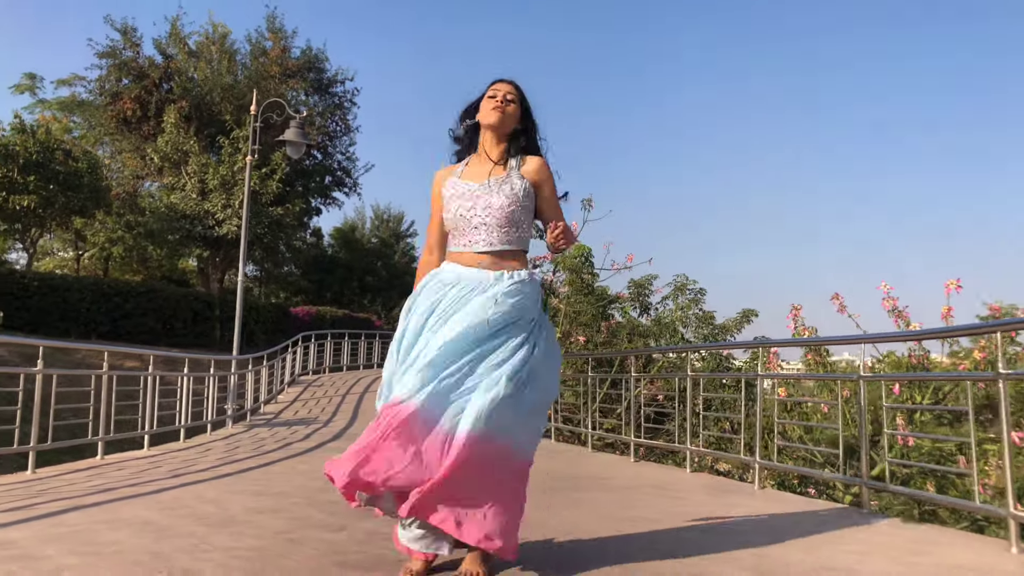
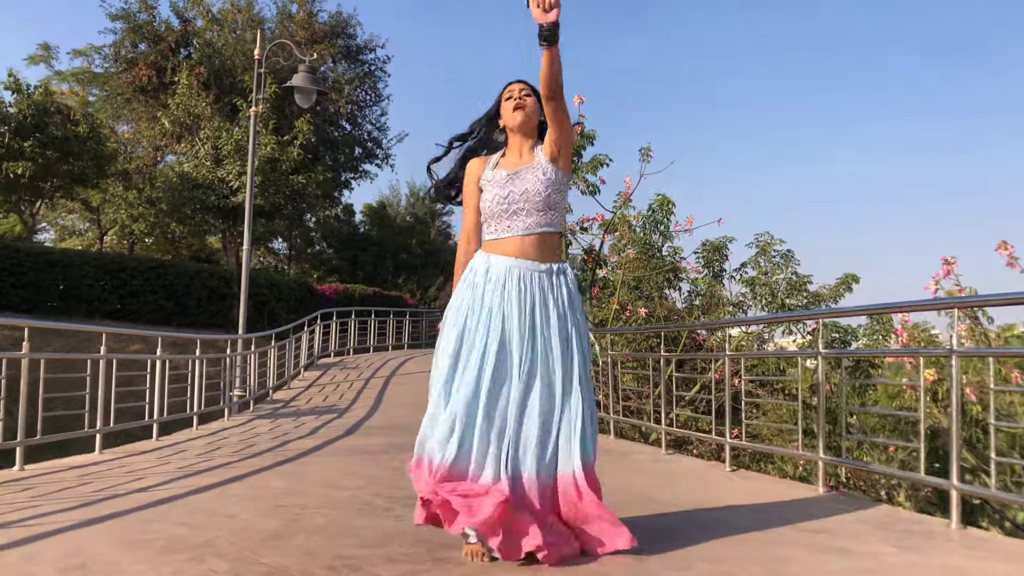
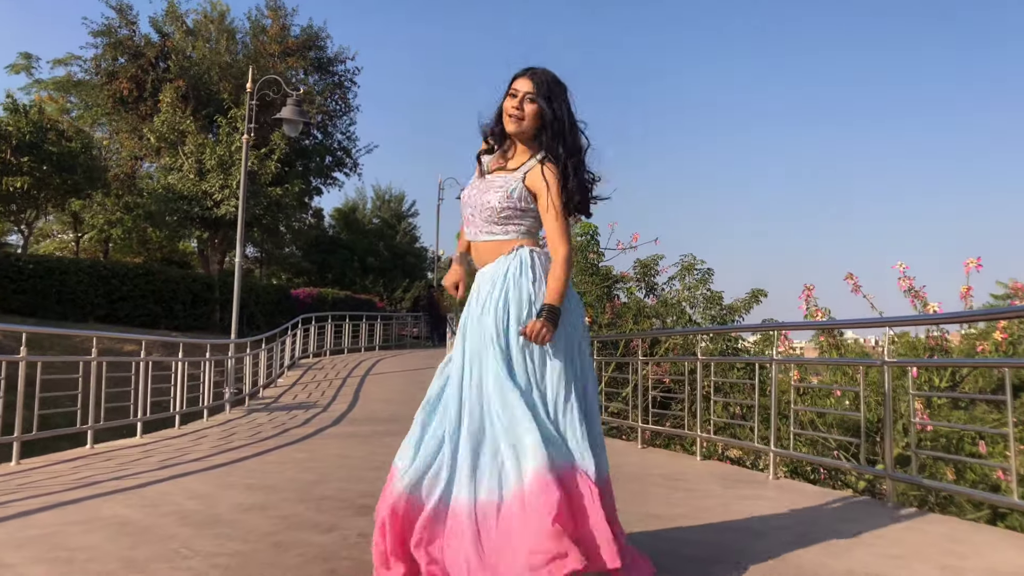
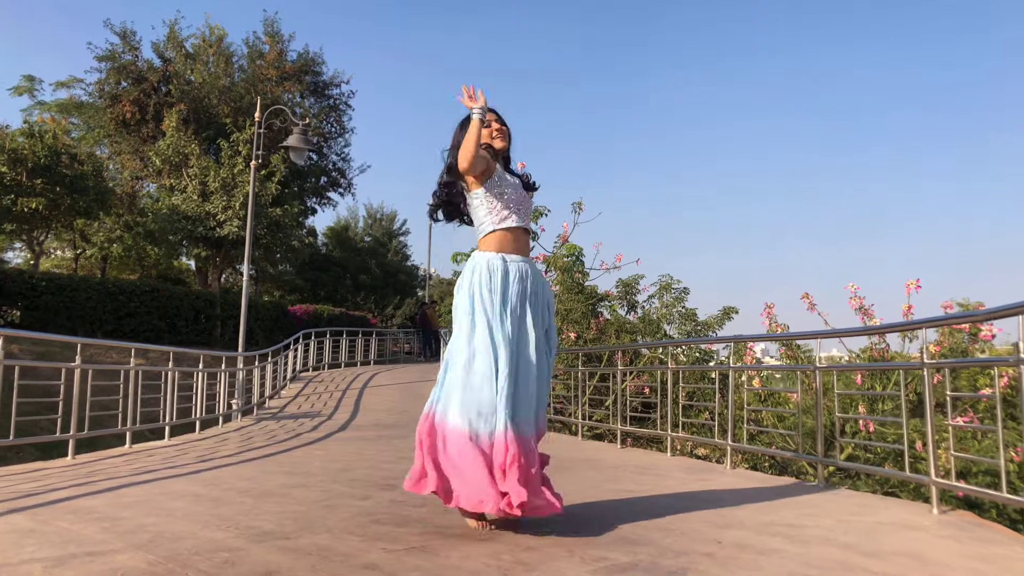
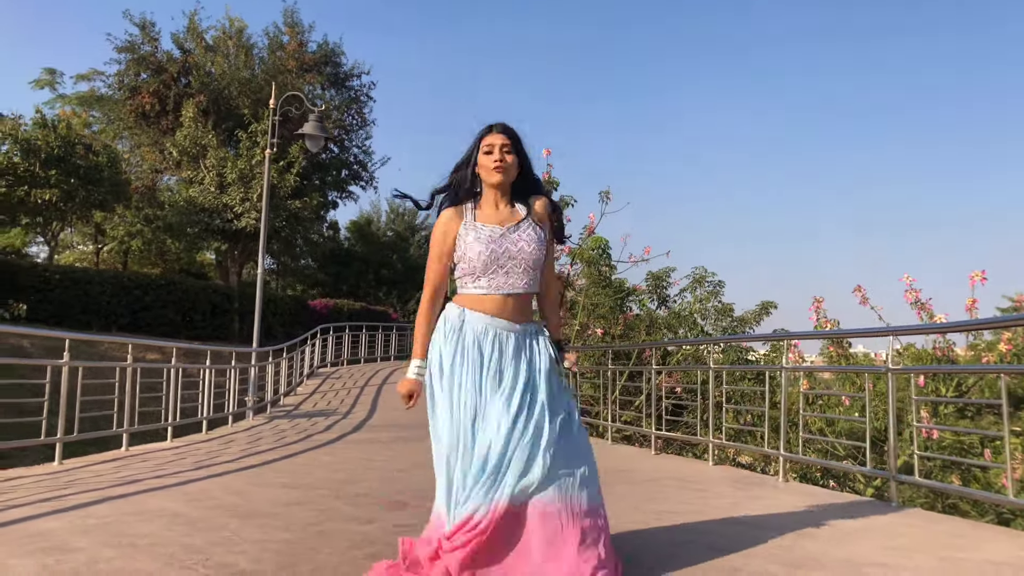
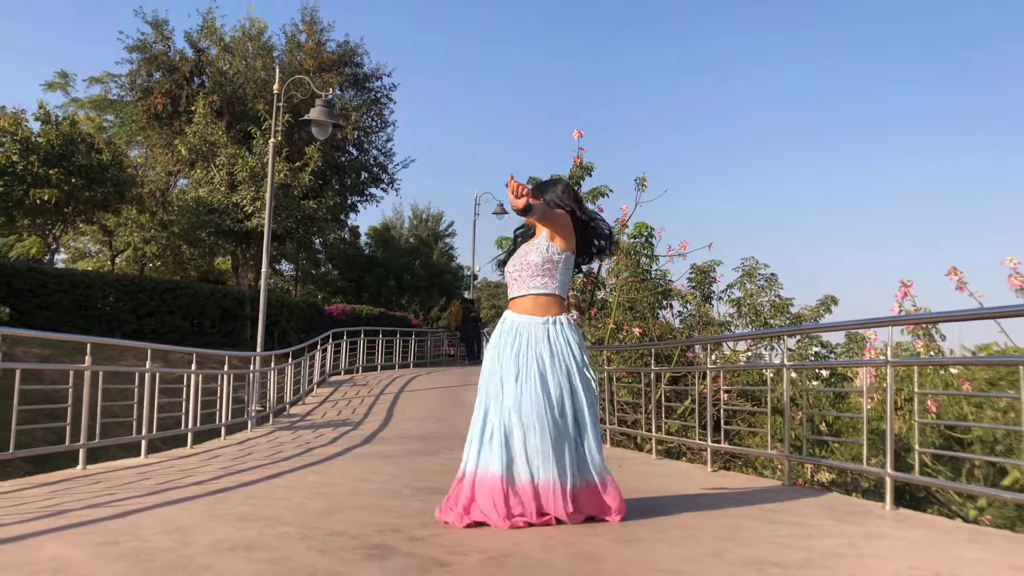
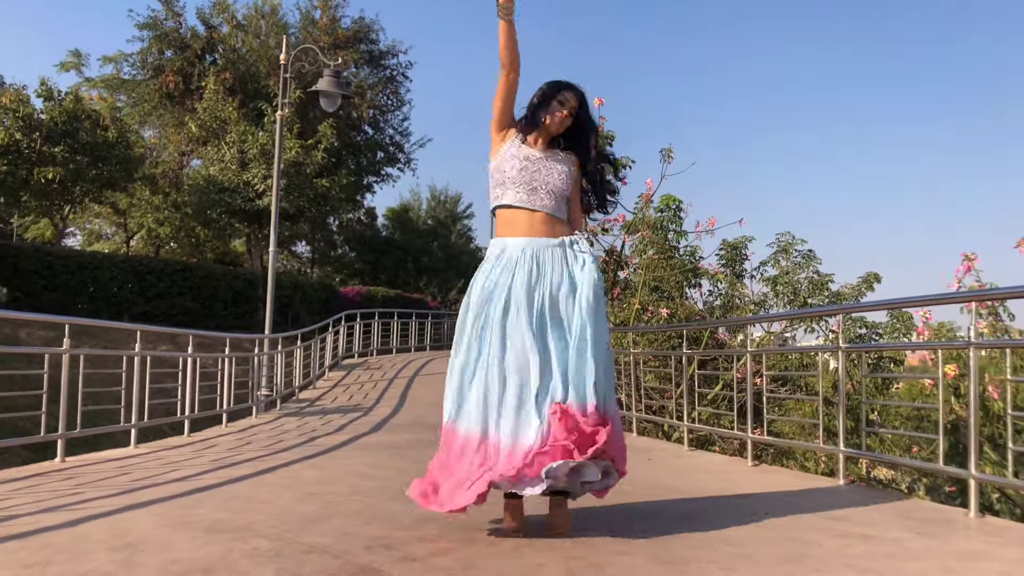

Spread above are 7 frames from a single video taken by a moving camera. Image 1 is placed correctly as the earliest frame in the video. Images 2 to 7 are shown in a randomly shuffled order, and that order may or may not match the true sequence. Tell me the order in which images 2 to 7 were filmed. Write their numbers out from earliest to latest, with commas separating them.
5, 4, 3, 7, 6, 2
